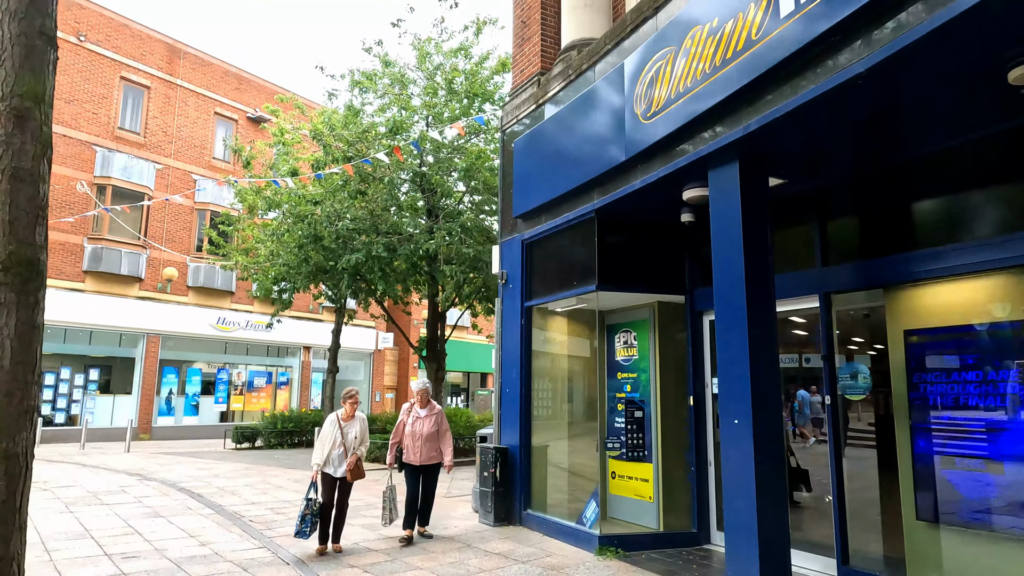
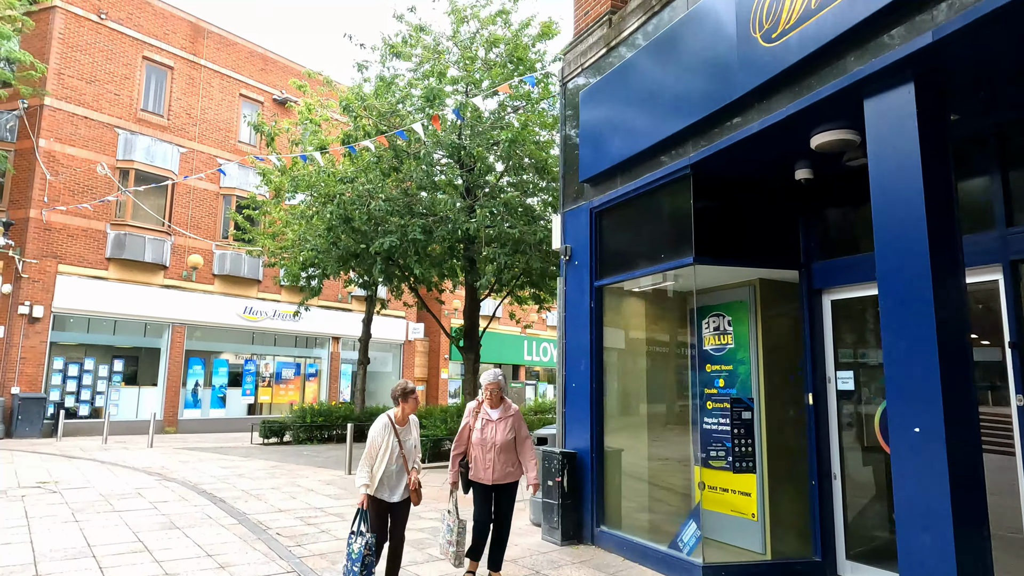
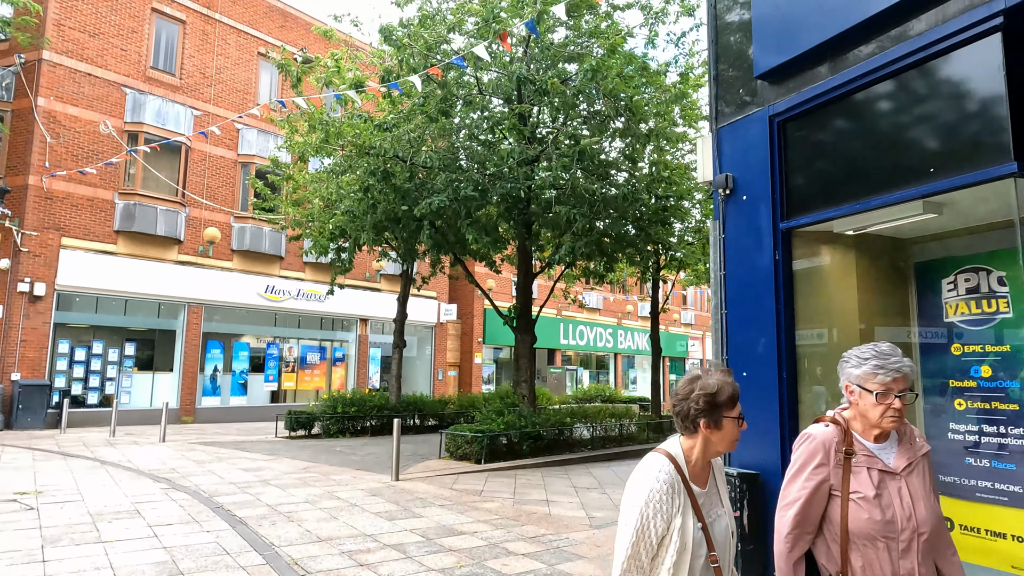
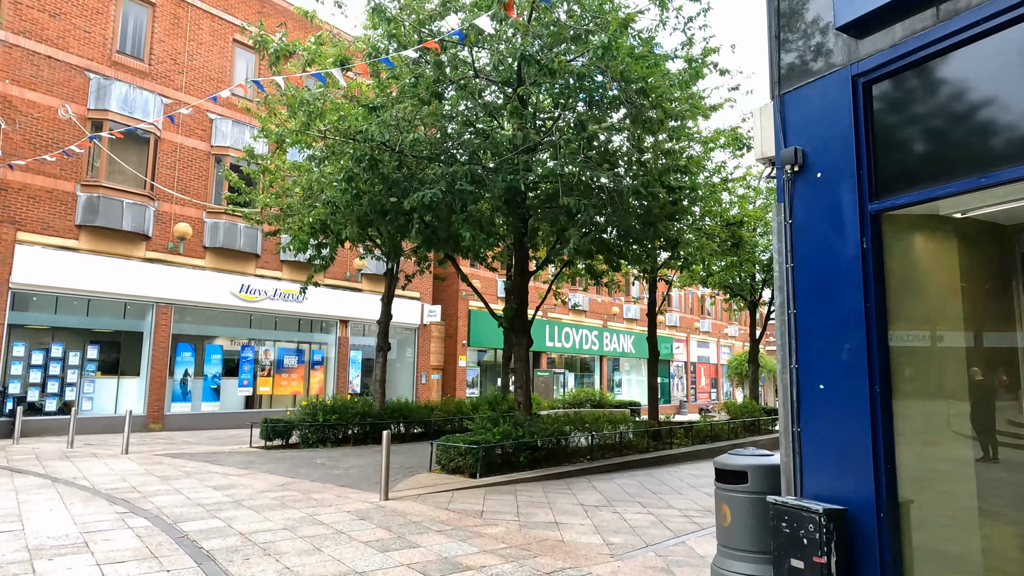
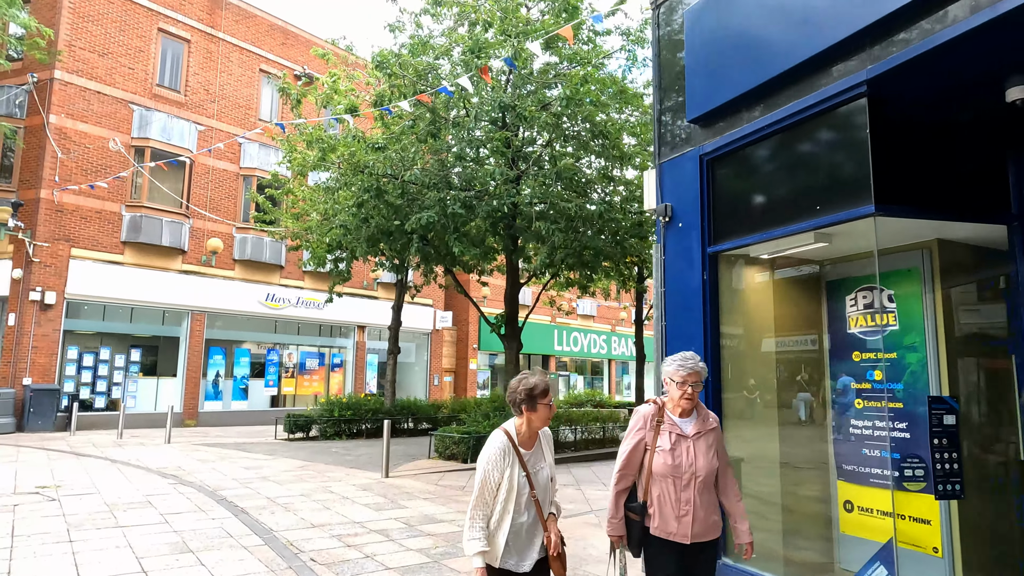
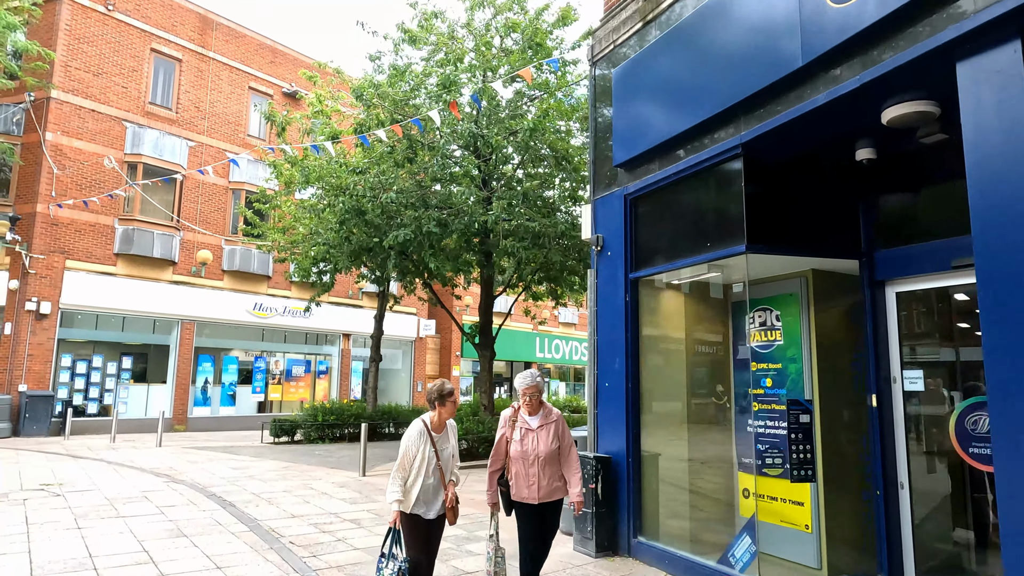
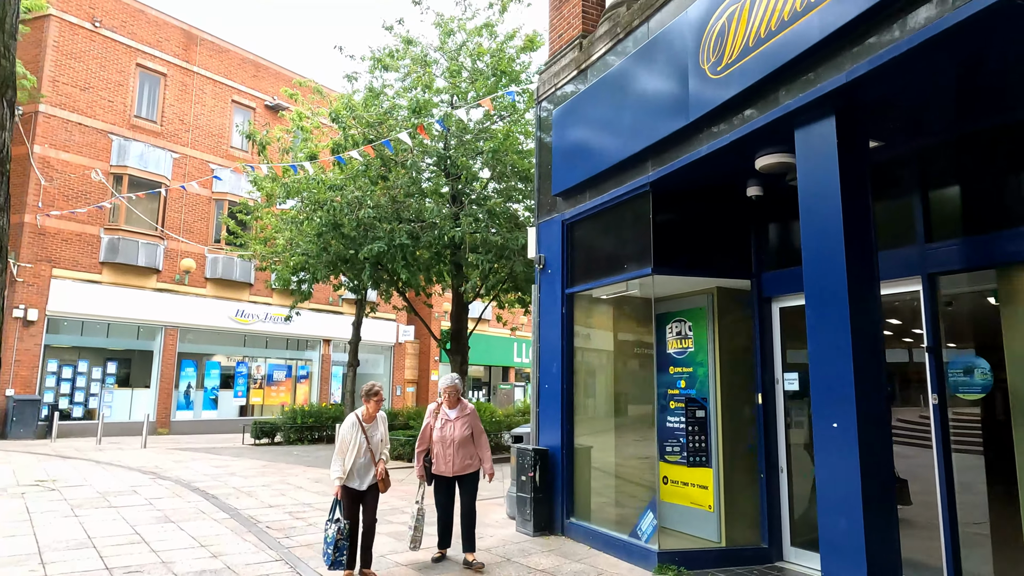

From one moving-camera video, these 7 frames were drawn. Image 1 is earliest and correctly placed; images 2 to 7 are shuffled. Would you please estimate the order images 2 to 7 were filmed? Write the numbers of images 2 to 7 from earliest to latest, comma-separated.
7, 2, 6, 5, 3, 4
